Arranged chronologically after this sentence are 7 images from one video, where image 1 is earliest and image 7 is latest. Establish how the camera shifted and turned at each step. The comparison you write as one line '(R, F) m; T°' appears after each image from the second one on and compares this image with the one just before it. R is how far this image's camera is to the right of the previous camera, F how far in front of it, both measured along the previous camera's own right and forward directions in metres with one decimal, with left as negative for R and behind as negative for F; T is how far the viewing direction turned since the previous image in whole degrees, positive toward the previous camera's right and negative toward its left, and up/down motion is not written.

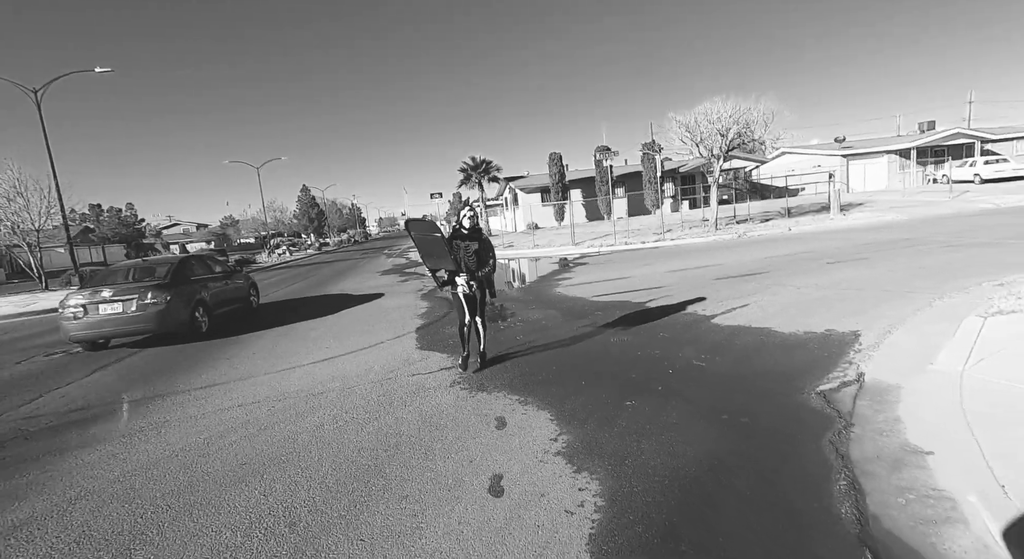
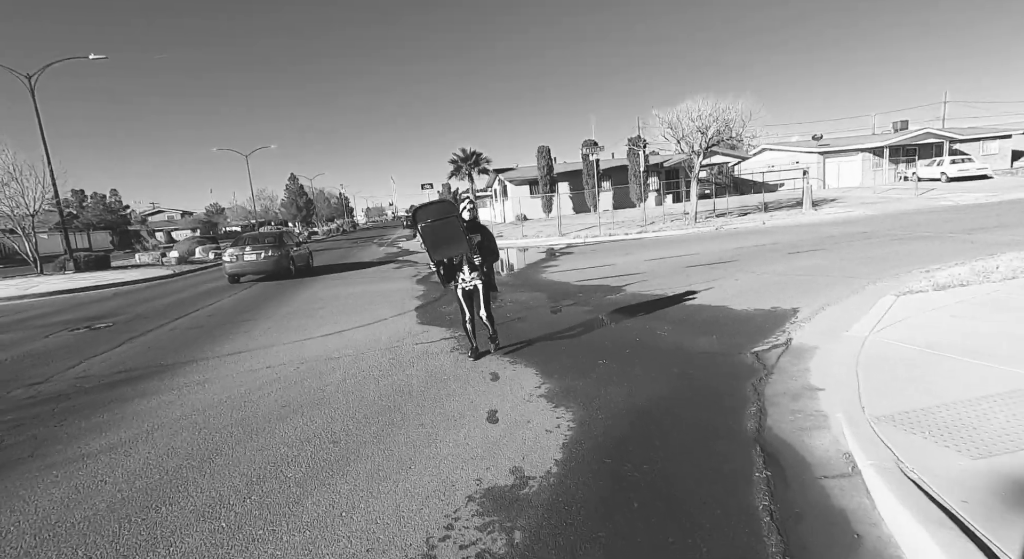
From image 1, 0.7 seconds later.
(-0.1, -0.9) m; +1°
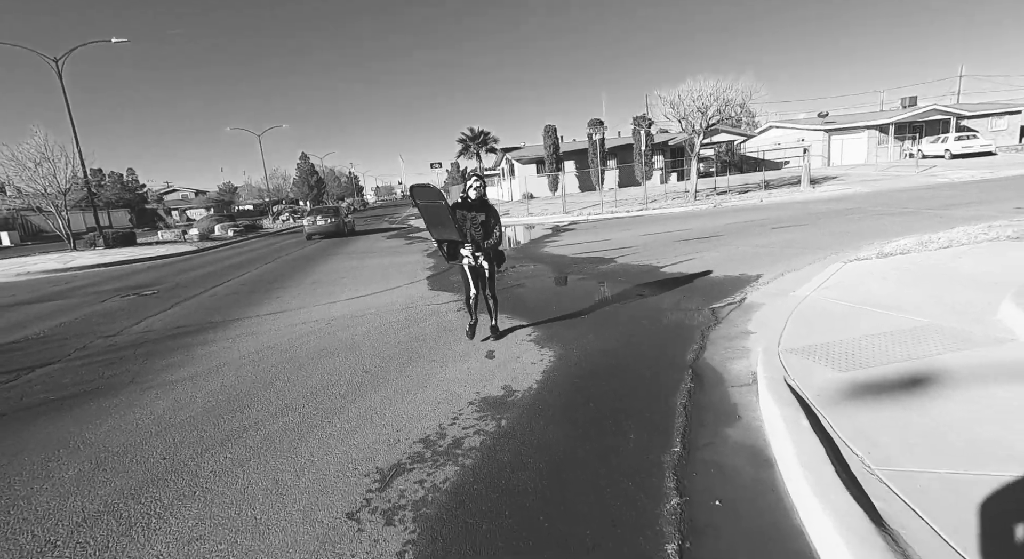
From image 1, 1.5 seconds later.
(+0.2, -1.0) m; -1°
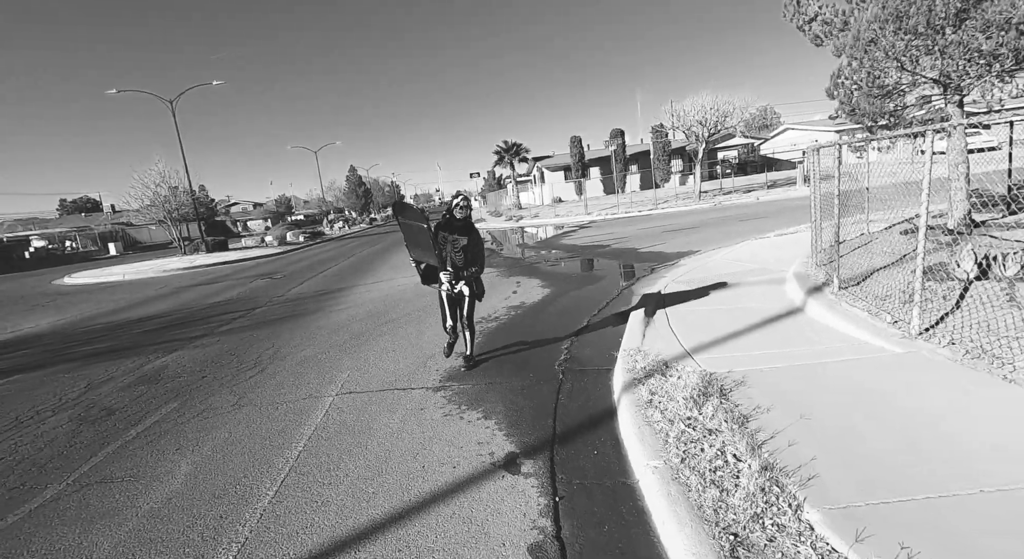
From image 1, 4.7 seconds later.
(+0.4, -3.7) m; -4°
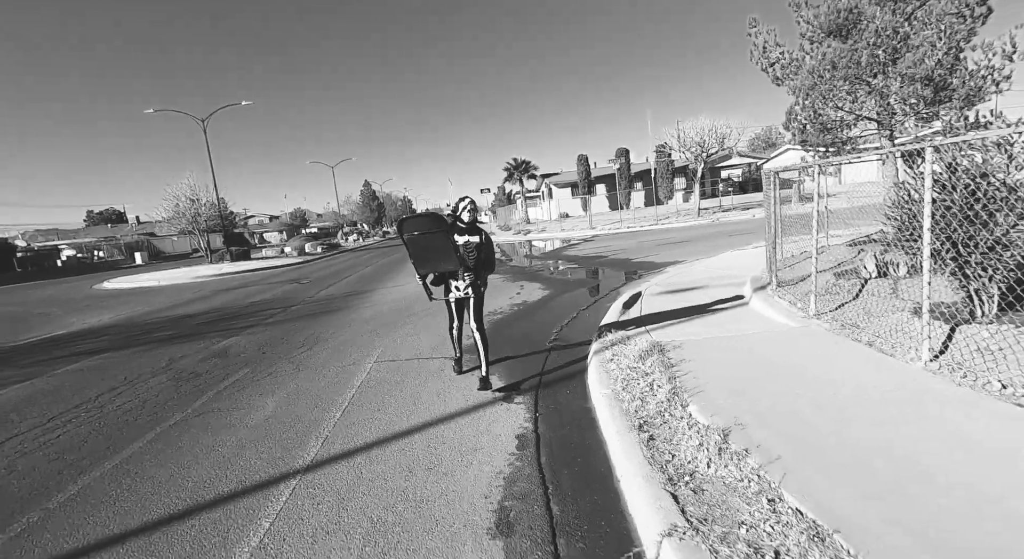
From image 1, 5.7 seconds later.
(+0.1, -1.3) m; -1°
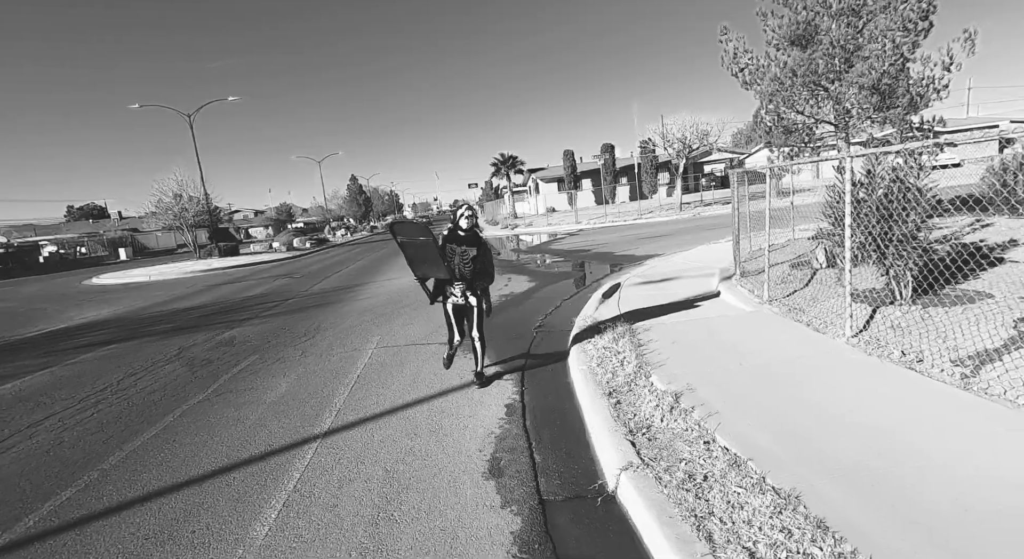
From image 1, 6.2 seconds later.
(0.0, -0.6) m; +1°
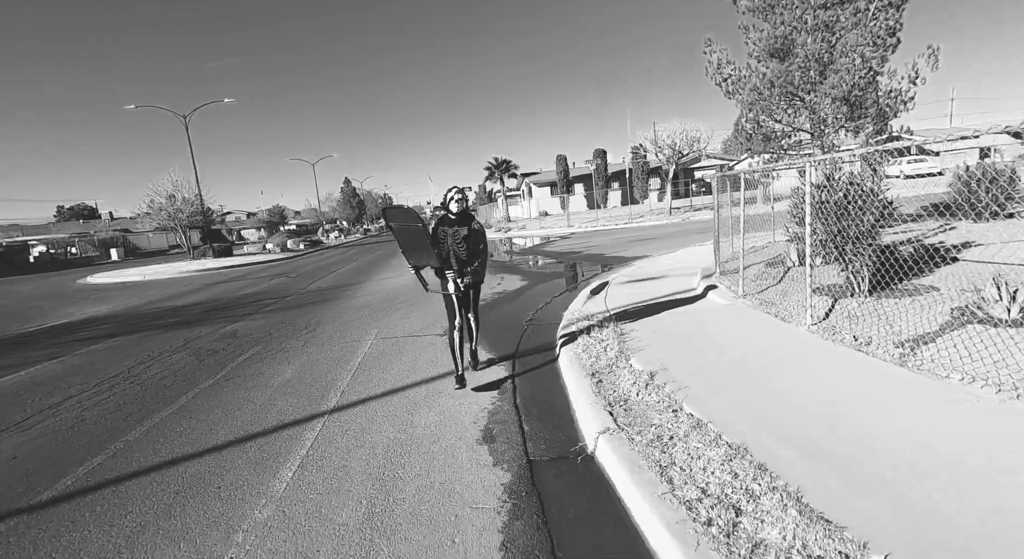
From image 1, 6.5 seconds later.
(0.0, -0.4) m; +1°
